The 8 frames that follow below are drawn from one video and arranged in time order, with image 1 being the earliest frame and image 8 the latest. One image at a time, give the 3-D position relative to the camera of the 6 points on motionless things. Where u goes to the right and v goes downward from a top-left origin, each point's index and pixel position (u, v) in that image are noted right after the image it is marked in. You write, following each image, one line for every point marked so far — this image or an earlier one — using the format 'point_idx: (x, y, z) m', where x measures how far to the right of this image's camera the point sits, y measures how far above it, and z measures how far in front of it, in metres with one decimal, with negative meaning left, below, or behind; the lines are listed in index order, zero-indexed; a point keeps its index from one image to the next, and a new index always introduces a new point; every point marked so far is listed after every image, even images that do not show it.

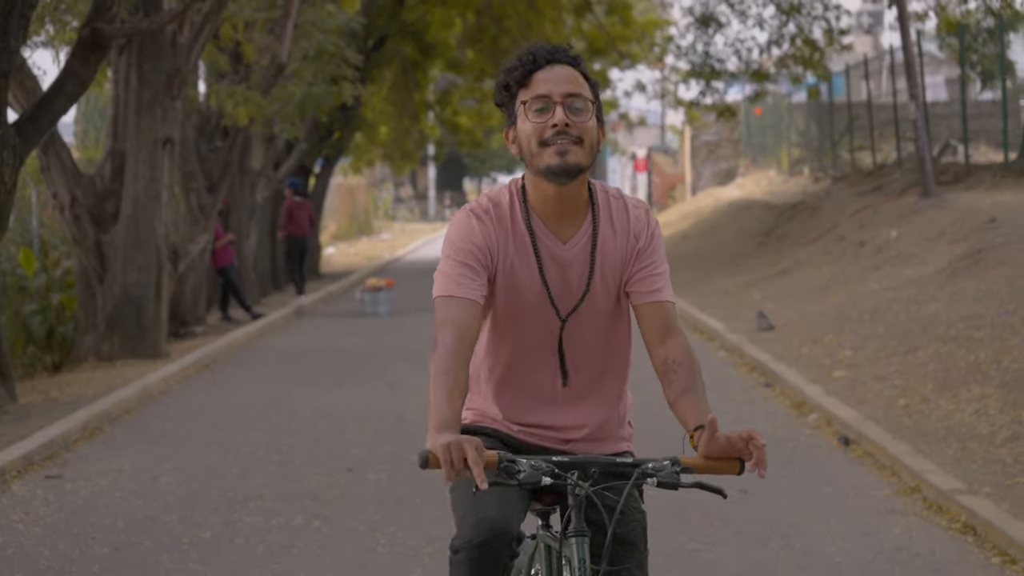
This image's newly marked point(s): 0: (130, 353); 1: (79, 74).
0: (-3.8, -0.7, +18.7) m
1: (-3.3, +1.6, +14.1) m
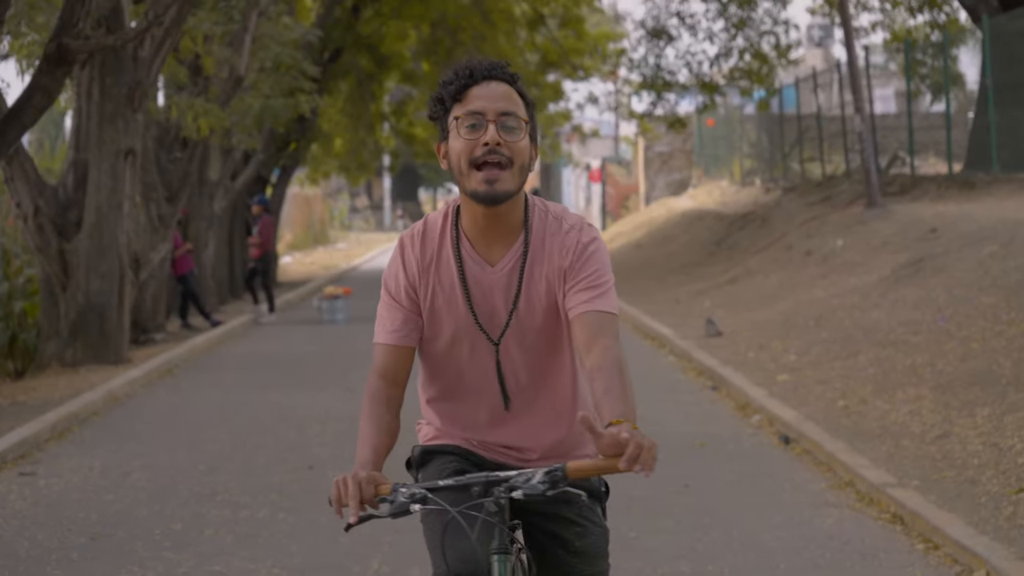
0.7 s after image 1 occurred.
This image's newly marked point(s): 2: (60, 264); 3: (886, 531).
0: (-4.3, -0.7, +19.1) m
1: (-3.6, +1.6, +14.6) m
2: (-4.7, +0.2, +19.3) m
3: (+1.7, -1.1, +8.6) m
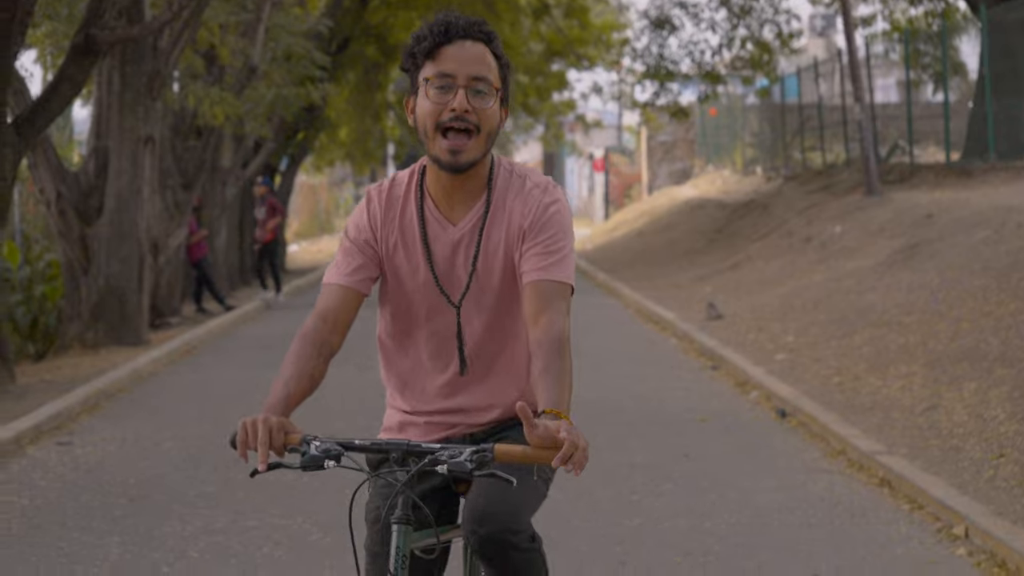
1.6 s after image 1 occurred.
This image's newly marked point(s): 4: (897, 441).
0: (-4.2, -0.6, +19.7) m
1: (-3.6, +1.7, +15.2) m
2: (-4.6, +0.4, +19.9) m
3: (+1.8, -1.0, +9.2) m
4: (+2.1, -0.9, +10.3) m
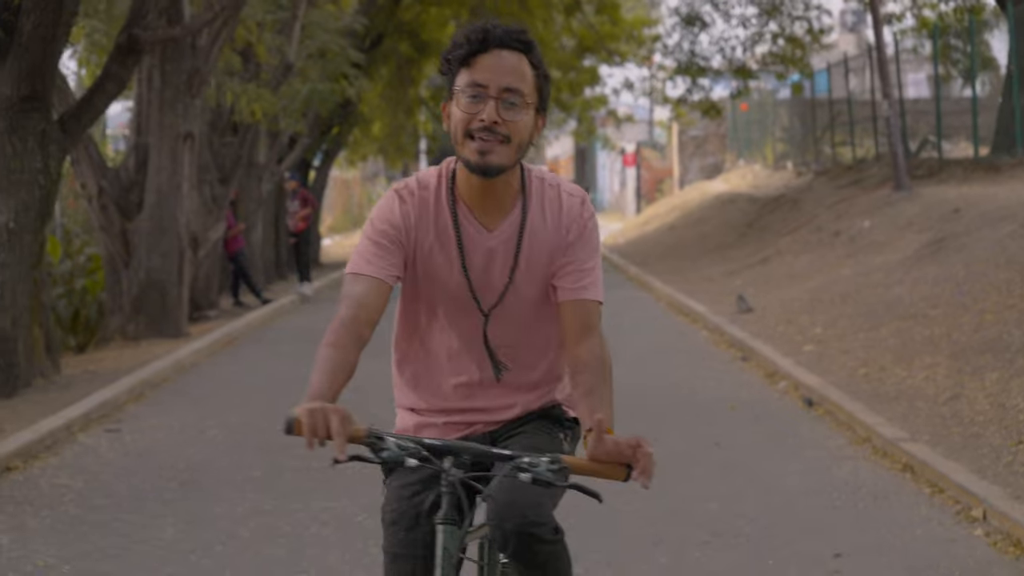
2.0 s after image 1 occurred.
0: (-3.9, -0.5, +20.1) m
1: (-3.3, +1.8, +15.6) m
2: (-4.3, +0.5, +20.3) m
3: (+2.0, -1.0, +9.5) m
4: (+2.3, -0.8, +10.6) m
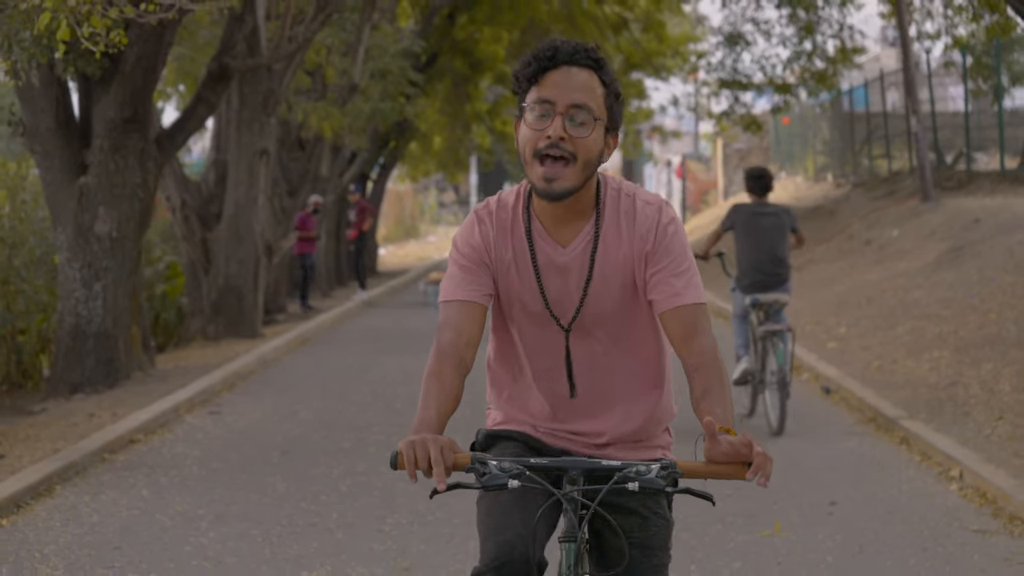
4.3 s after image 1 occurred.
0: (-3.3, -0.5, +21.9) m
1: (-2.8, +1.8, +17.3) m
2: (-3.7, +0.4, +22.1) m
3: (+2.3, -1.0, +11.1) m
4: (+2.7, -0.8, +12.2) m
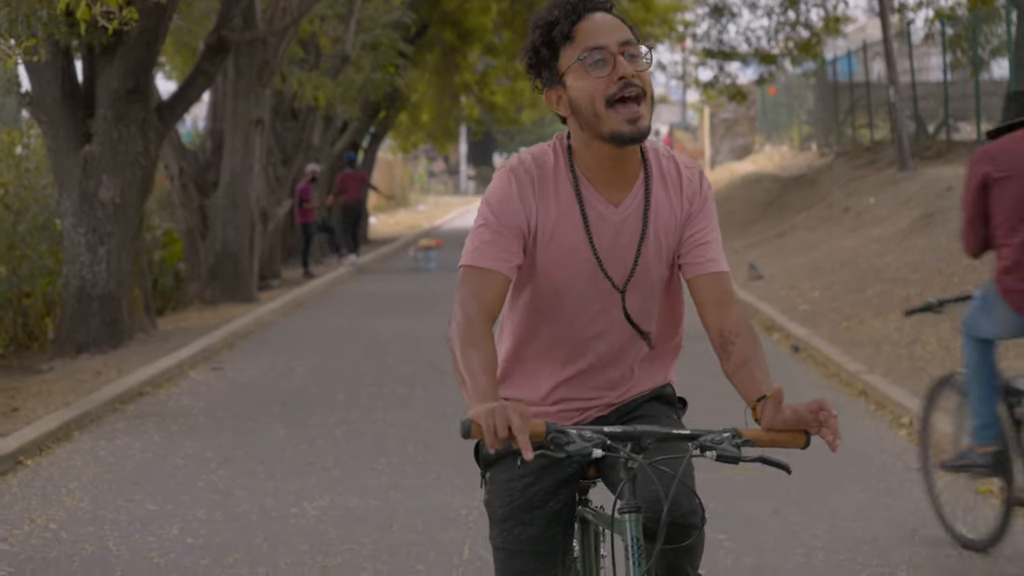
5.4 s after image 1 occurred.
0: (-3.4, -0.1, +22.6) m
1: (-3.0, +2.1, +18.0) m
2: (-3.8, +0.9, +22.8) m
3: (+2.2, -0.7, +11.9) m
4: (+2.6, -0.5, +13.0) m
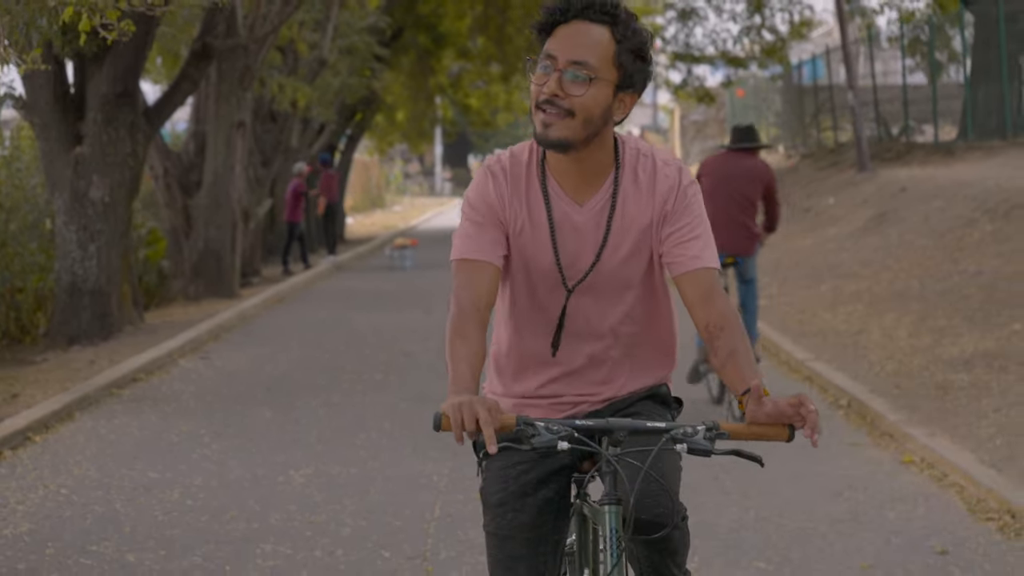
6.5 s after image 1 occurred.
0: (-3.8, -0.1, +23.5) m
1: (-3.2, +2.2, +18.9) m
2: (-4.2, +0.9, +23.7) m
3: (+2.0, -0.7, +12.8) m
4: (+2.4, -0.5, +14.0) m
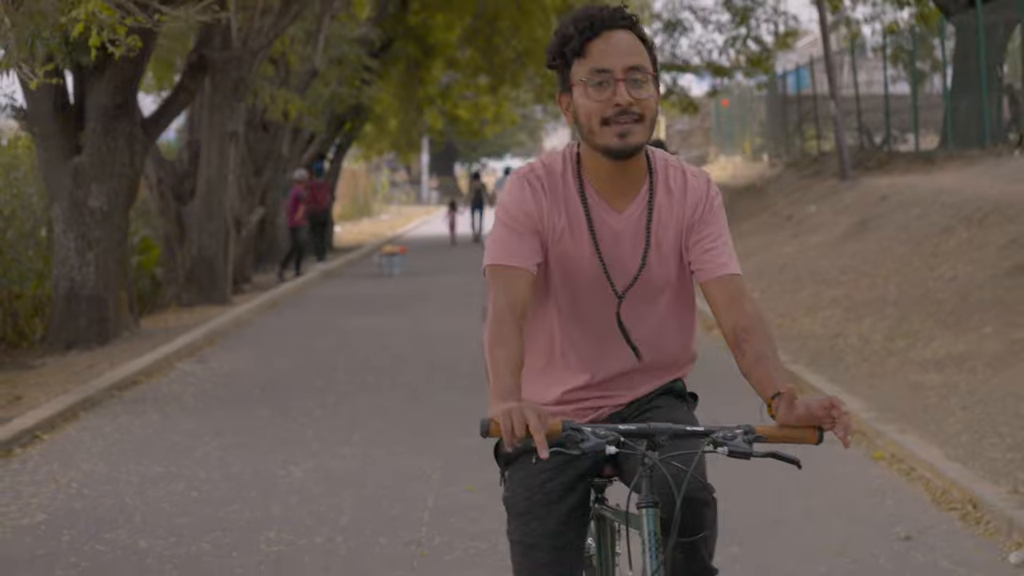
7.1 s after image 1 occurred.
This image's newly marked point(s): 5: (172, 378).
0: (-3.9, -0.2, +23.9) m
1: (-3.4, +2.1, +19.3) m
2: (-4.3, +0.8, +24.1) m
3: (+1.9, -0.7, +13.3) m
4: (+2.3, -0.5, +14.4) m
5: (-2.6, -0.7, +14.4) m
